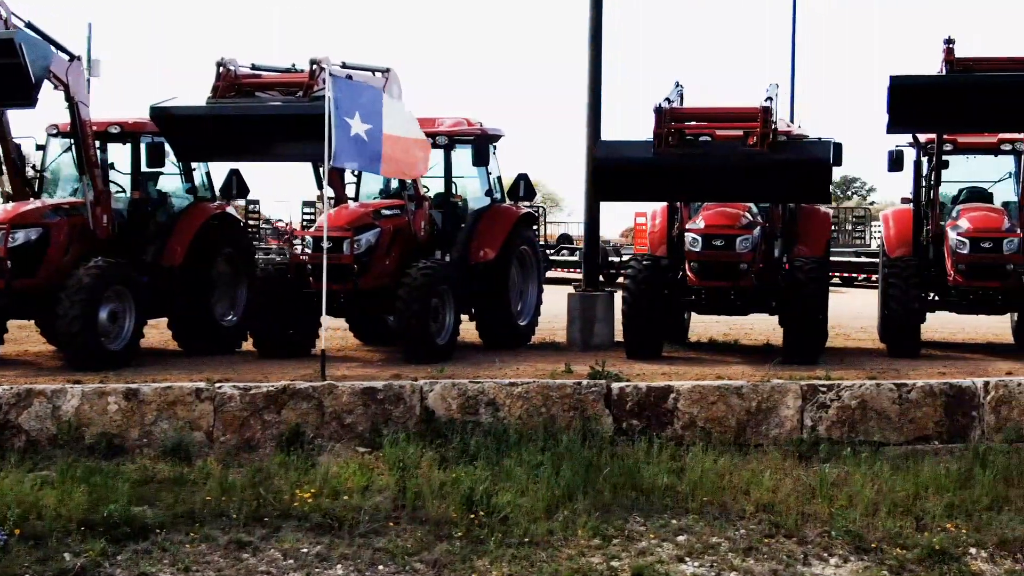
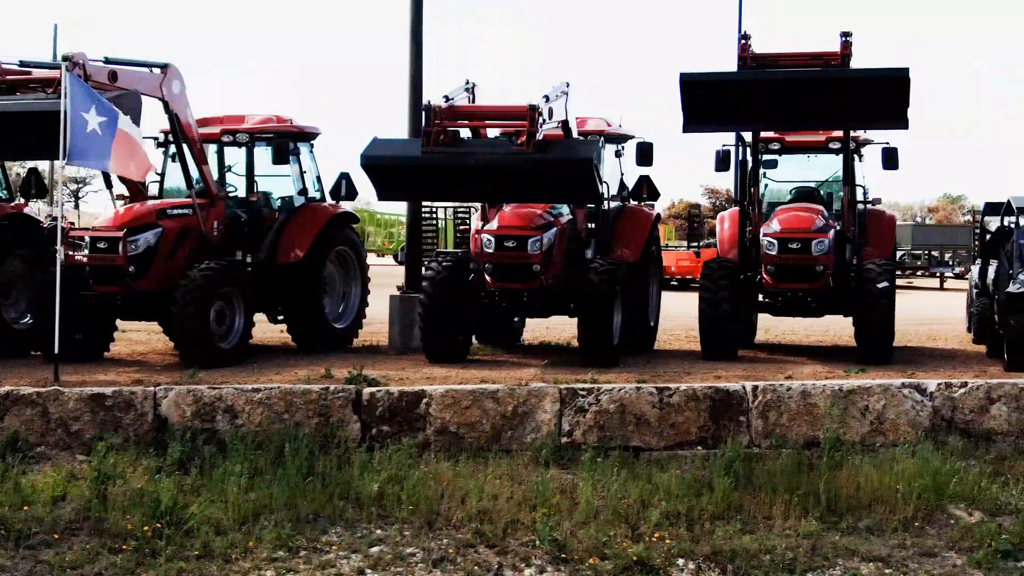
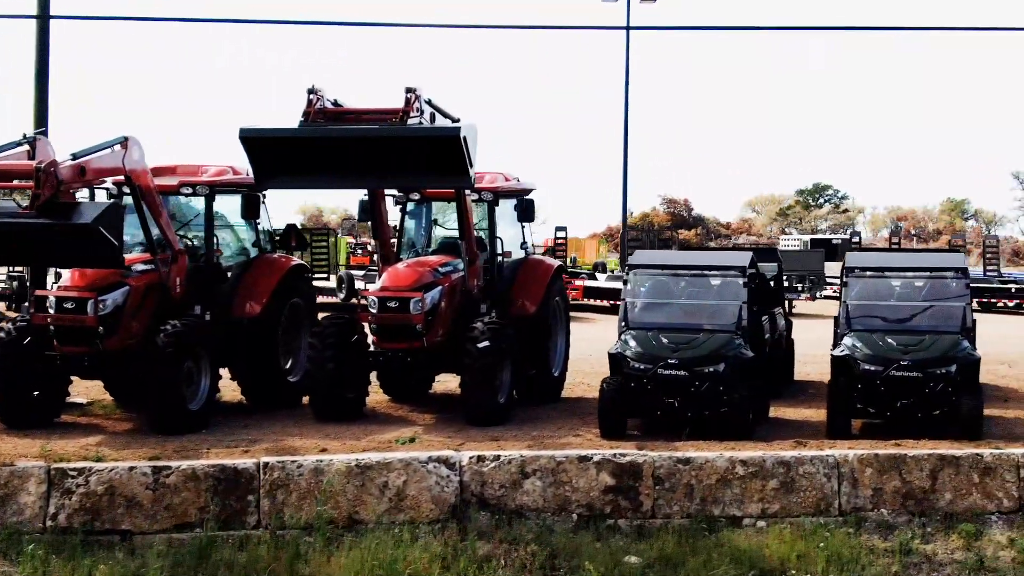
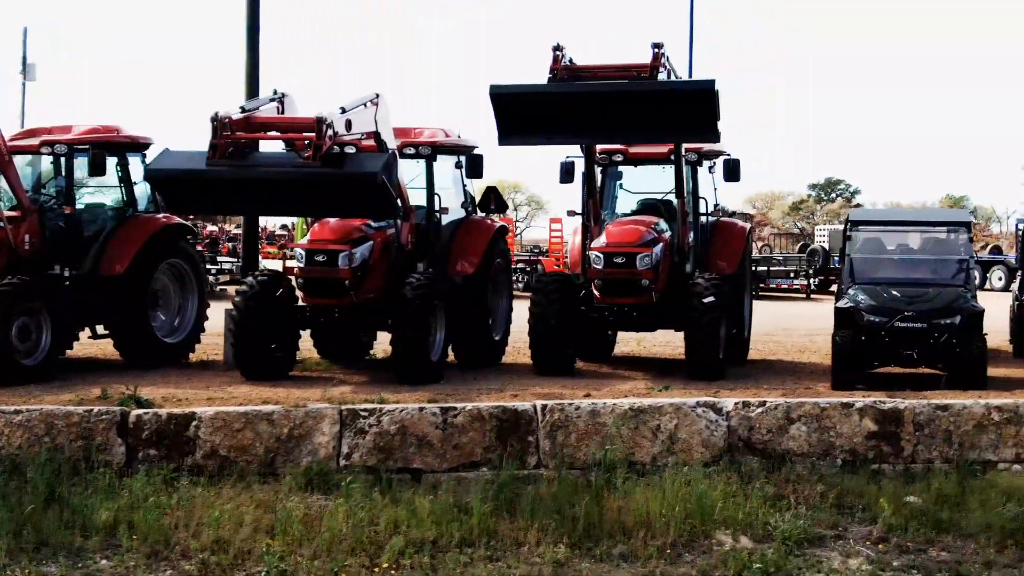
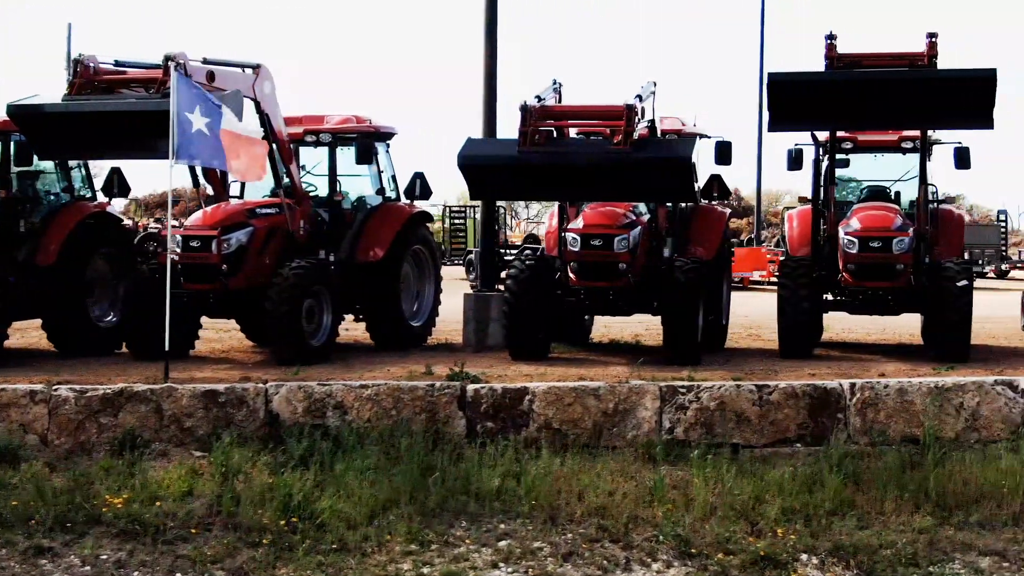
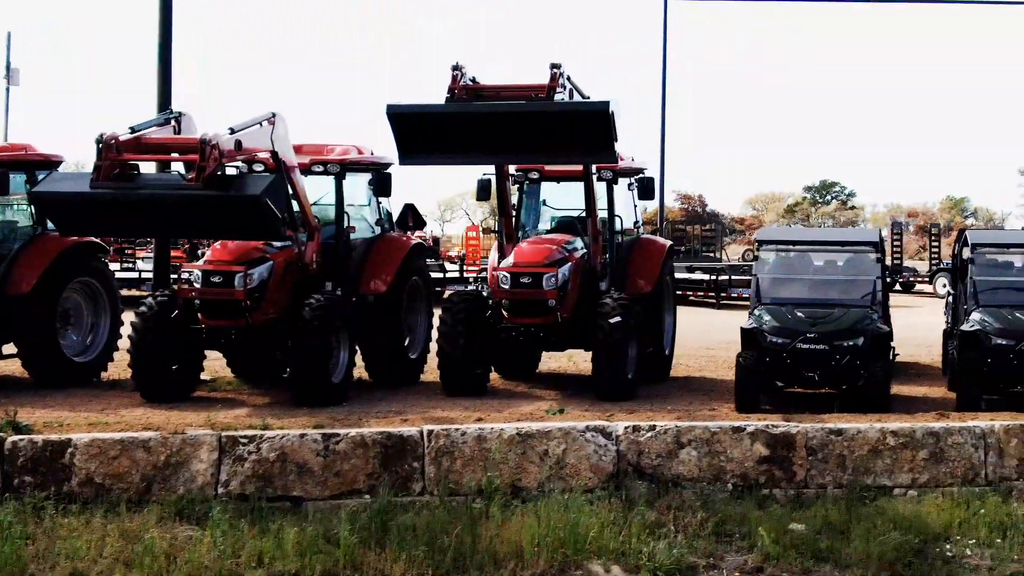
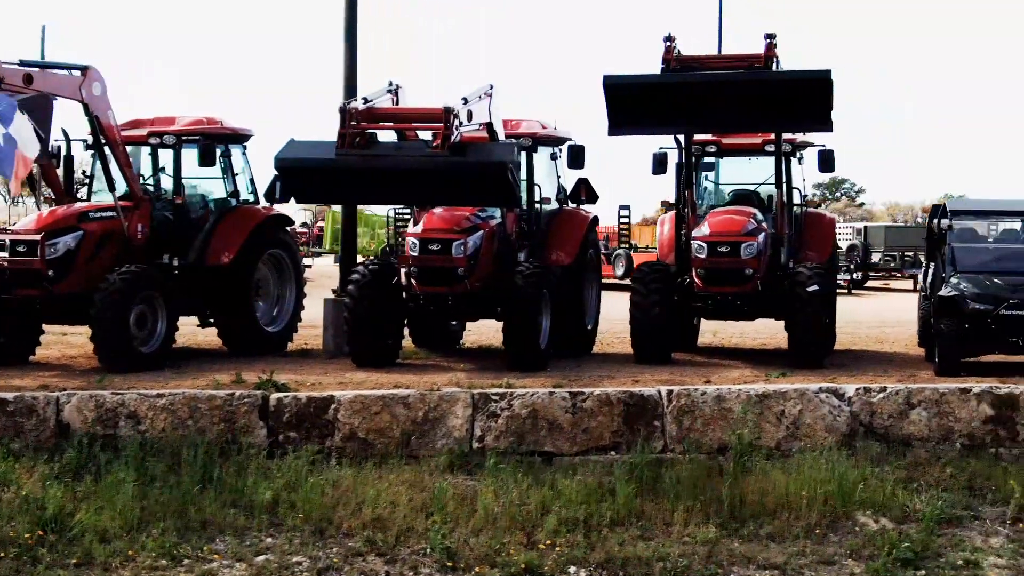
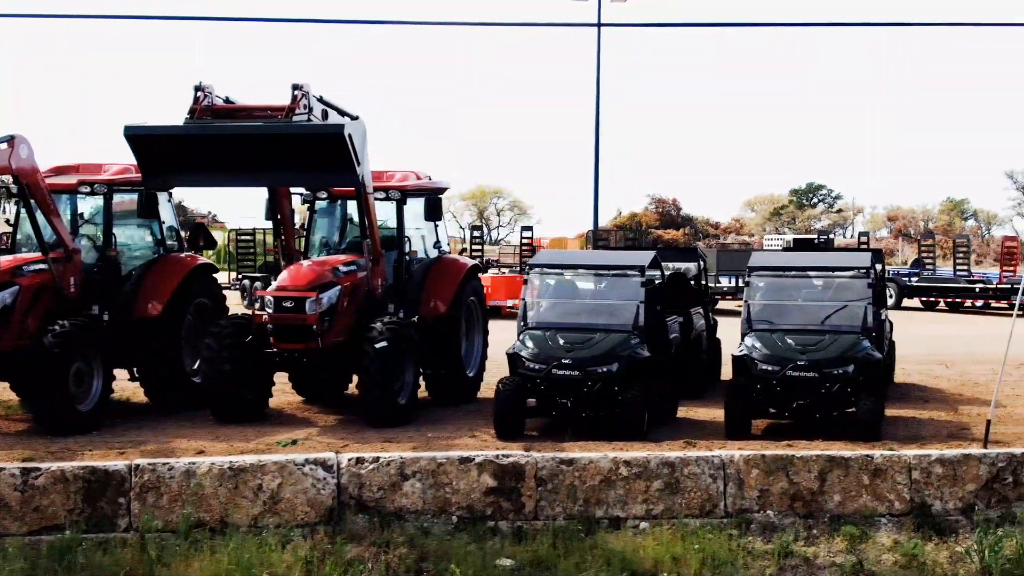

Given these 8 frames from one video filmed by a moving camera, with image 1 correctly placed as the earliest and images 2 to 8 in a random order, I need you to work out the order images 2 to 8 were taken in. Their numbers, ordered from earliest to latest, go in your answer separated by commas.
5, 2, 7, 4, 6, 3, 8
